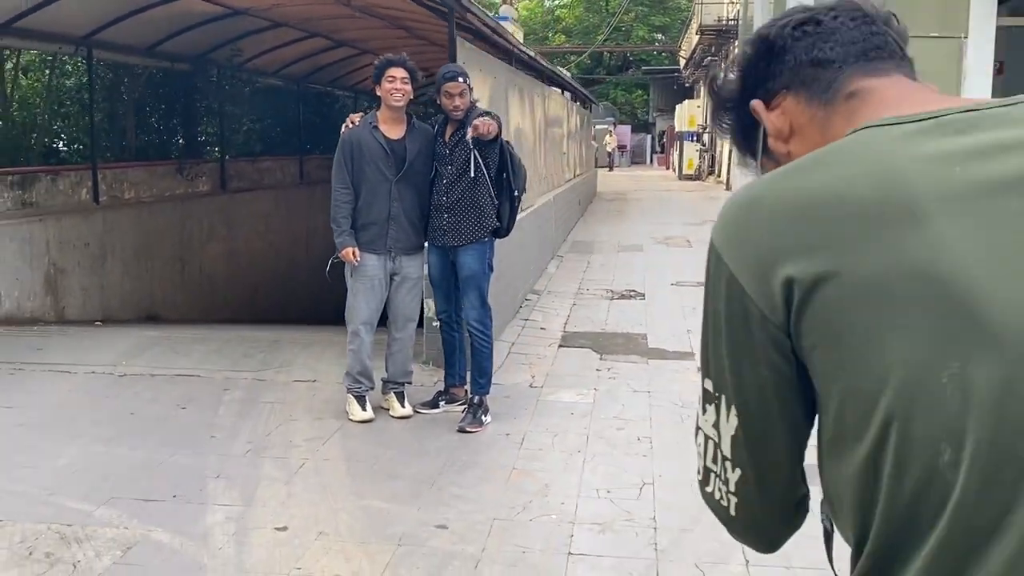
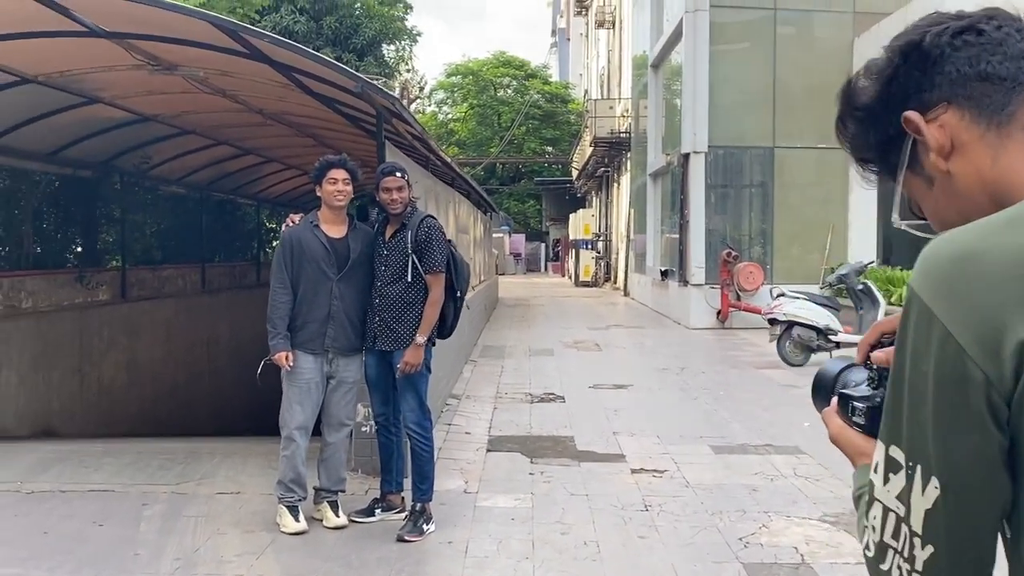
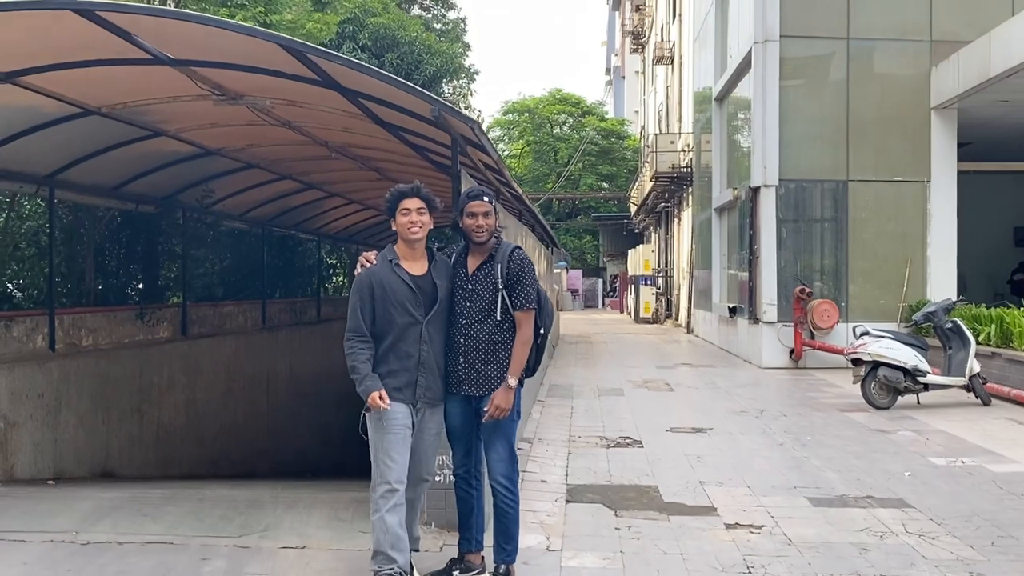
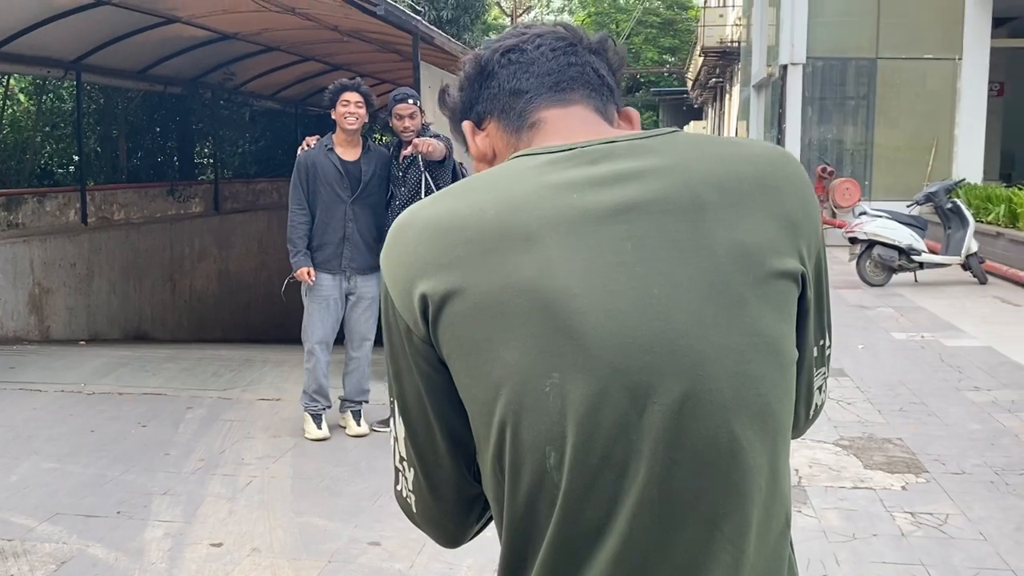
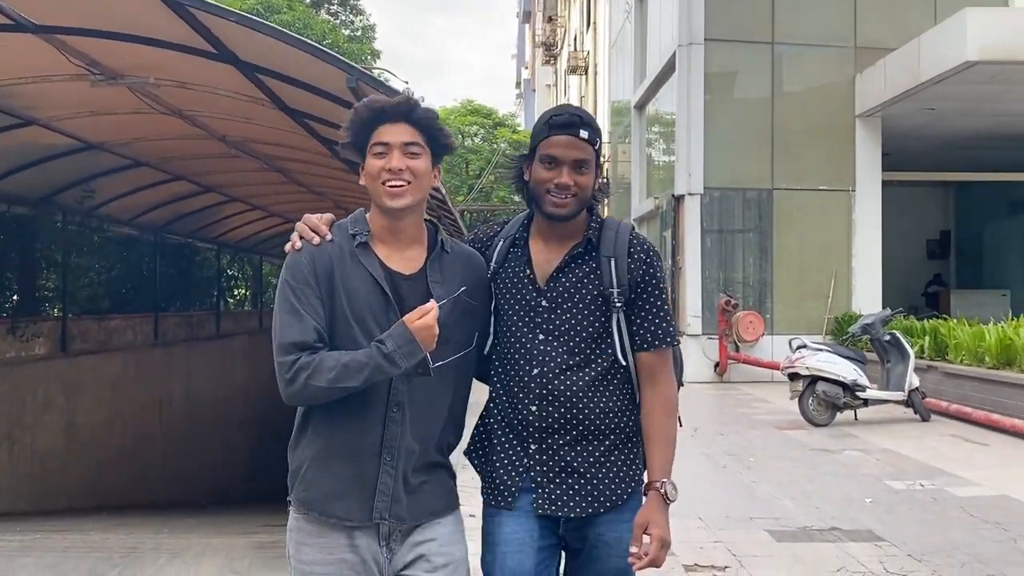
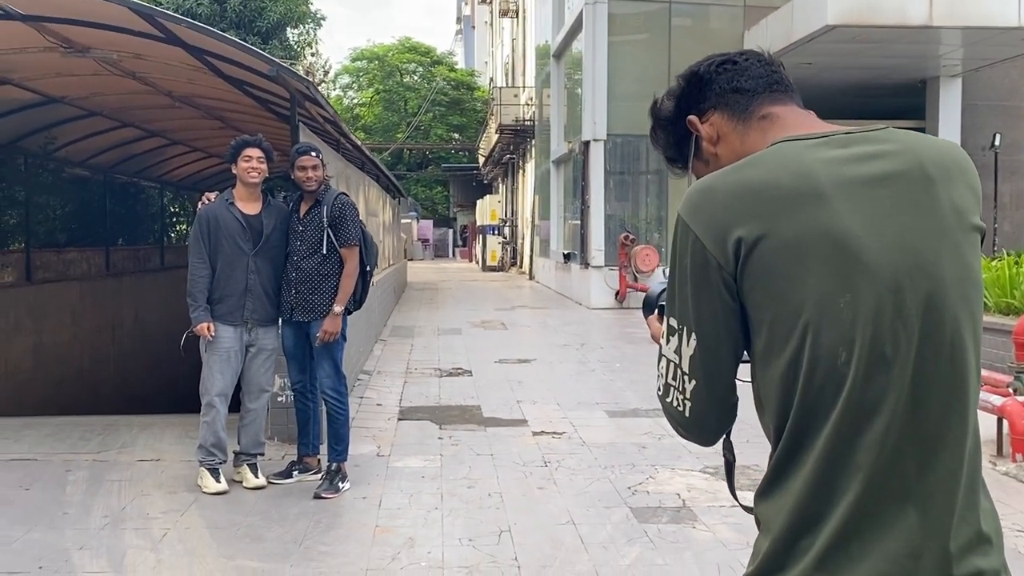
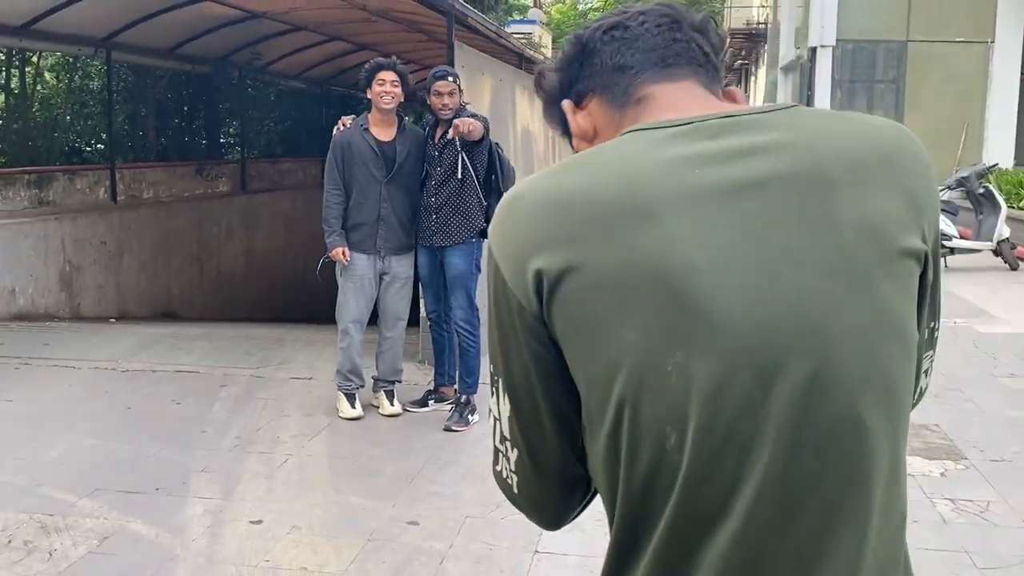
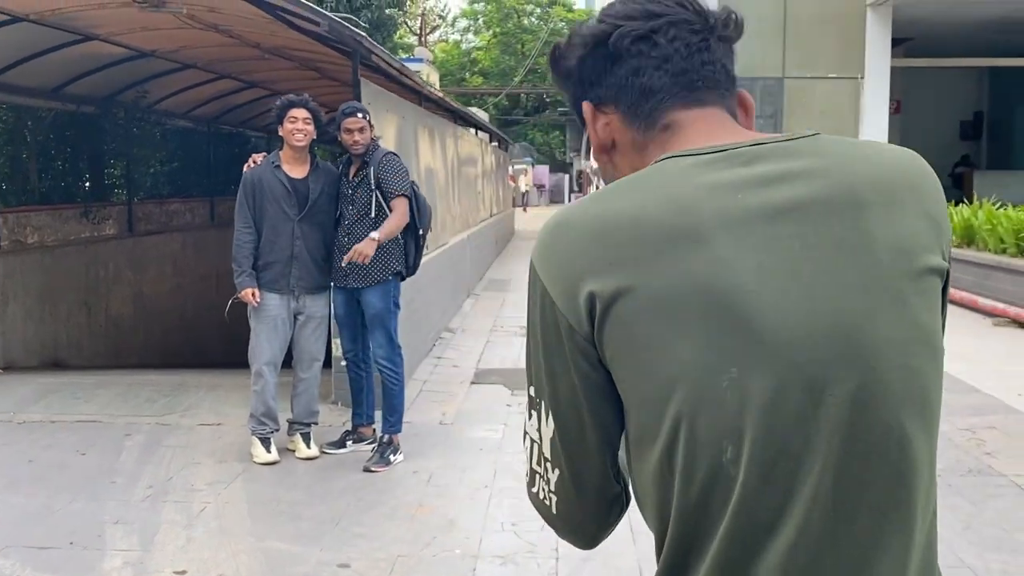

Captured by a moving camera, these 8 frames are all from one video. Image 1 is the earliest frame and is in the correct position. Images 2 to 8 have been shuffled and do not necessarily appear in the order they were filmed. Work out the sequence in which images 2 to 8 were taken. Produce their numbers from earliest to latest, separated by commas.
7, 4, 8, 6, 2, 3, 5
